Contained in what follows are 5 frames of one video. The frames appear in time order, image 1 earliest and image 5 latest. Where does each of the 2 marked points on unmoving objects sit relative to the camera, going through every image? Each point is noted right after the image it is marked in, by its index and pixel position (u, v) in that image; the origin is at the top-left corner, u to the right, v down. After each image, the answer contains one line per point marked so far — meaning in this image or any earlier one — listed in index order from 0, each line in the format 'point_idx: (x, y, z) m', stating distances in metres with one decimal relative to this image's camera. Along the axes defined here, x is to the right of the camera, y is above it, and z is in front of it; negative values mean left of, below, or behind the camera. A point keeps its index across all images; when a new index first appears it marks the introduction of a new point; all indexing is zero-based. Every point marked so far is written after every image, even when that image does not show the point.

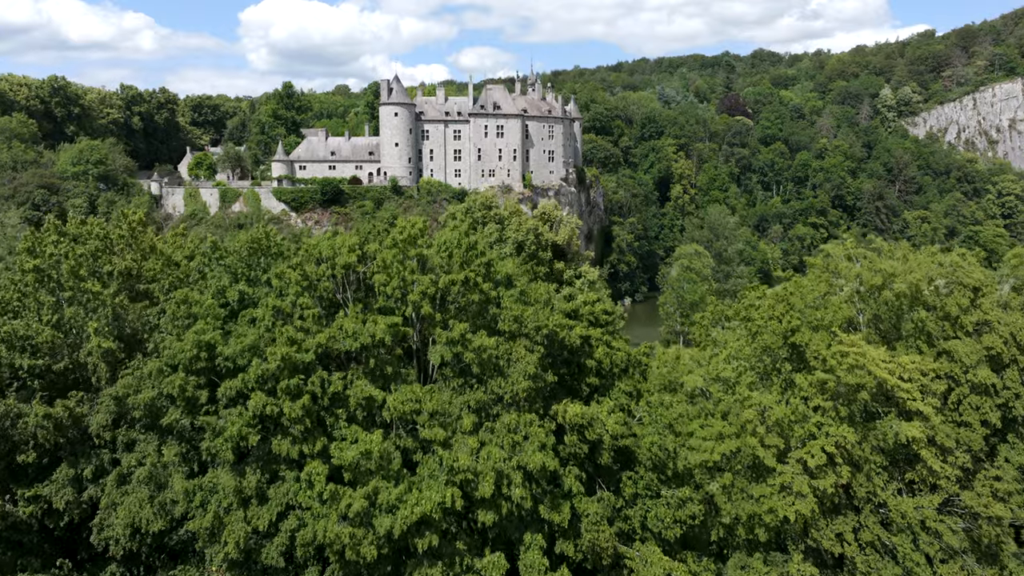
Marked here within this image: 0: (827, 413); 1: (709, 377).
0: (+7.3, -2.9, +15.5) m
1: (+5.1, -2.3, +17.3) m
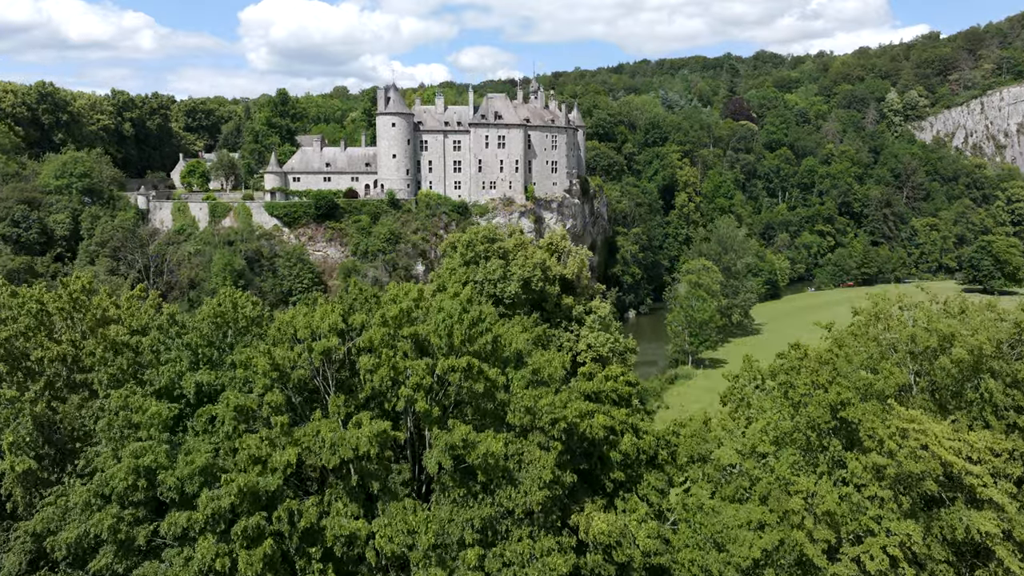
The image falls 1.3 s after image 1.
0: (+7.5, -4.3, +13.4) m
1: (+5.3, -3.7, +15.2) m
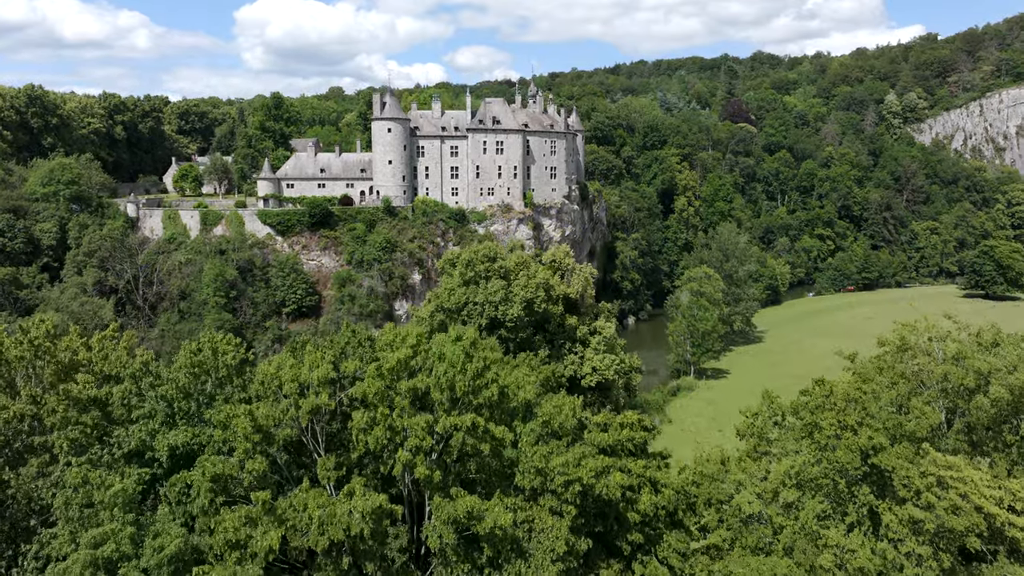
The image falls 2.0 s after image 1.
0: (+7.7, -5.1, +12.4) m
1: (+5.4, -4.5, +14.2) m
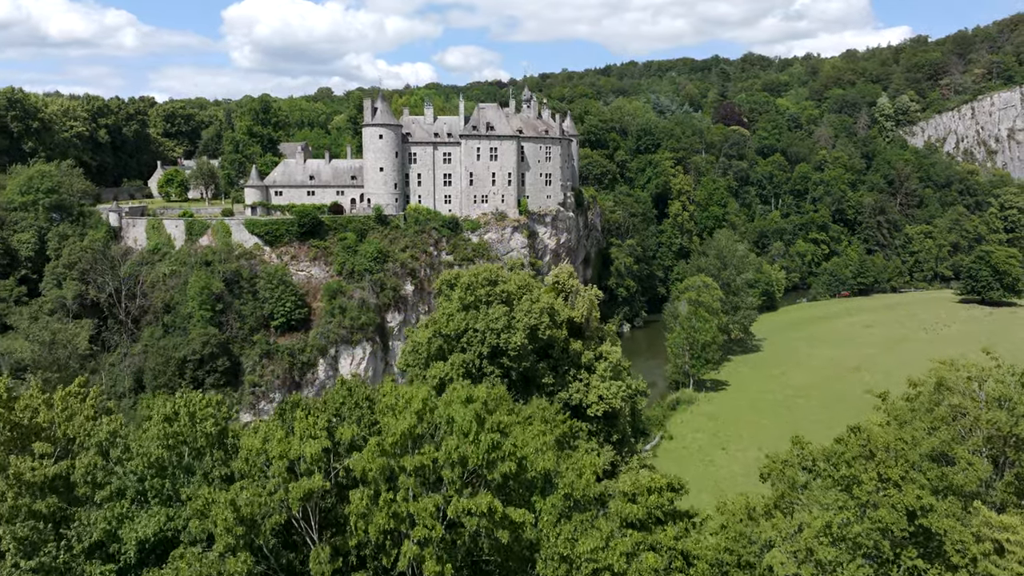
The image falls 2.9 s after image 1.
0: (+7.9, -5.9, +11.3) m
1: (+5.6, -5.3, +13.0) m
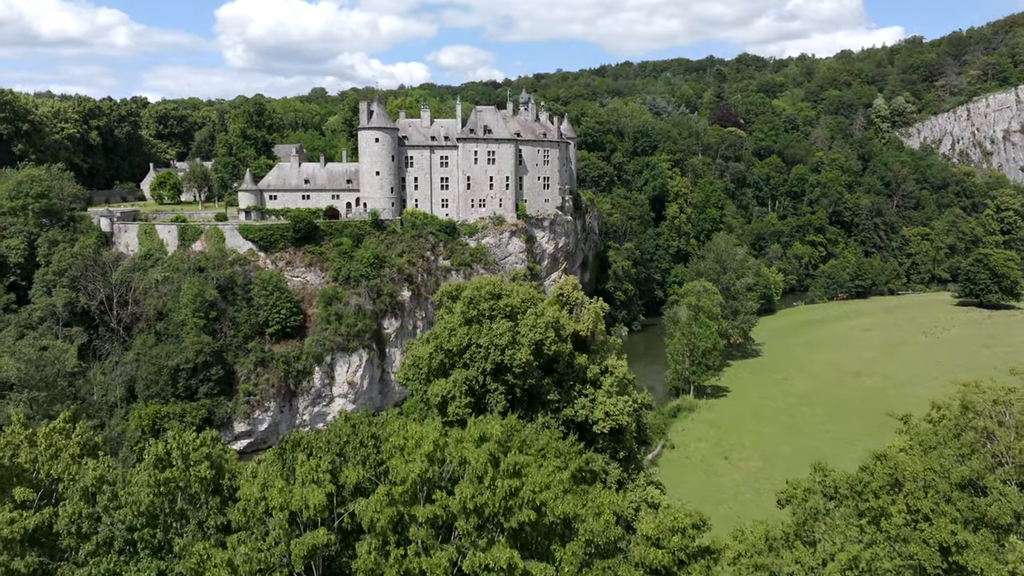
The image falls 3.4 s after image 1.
0: (+8.1, -6.3, +10.7) m
1: (+5.8, -5.7, +12.4) m
